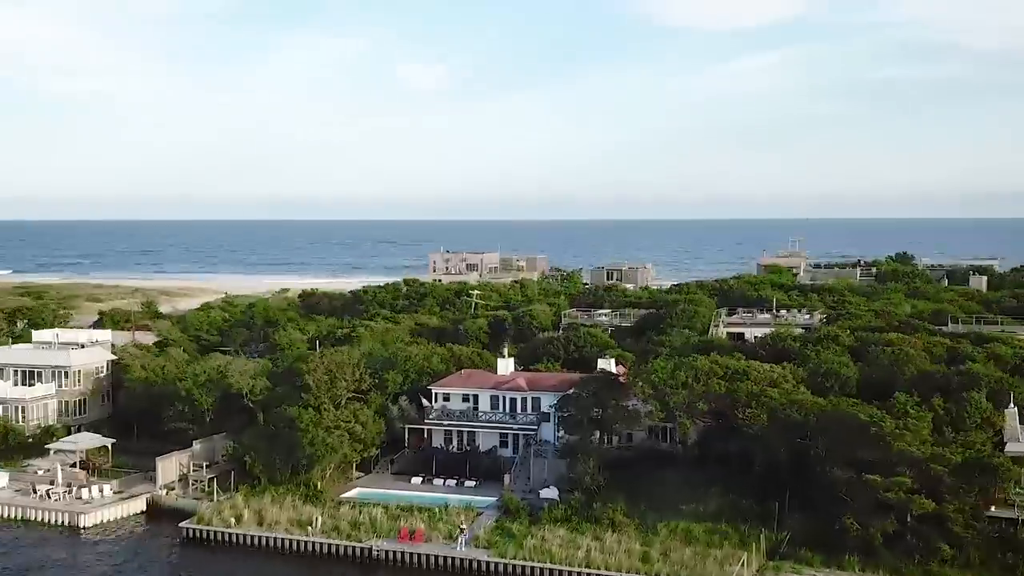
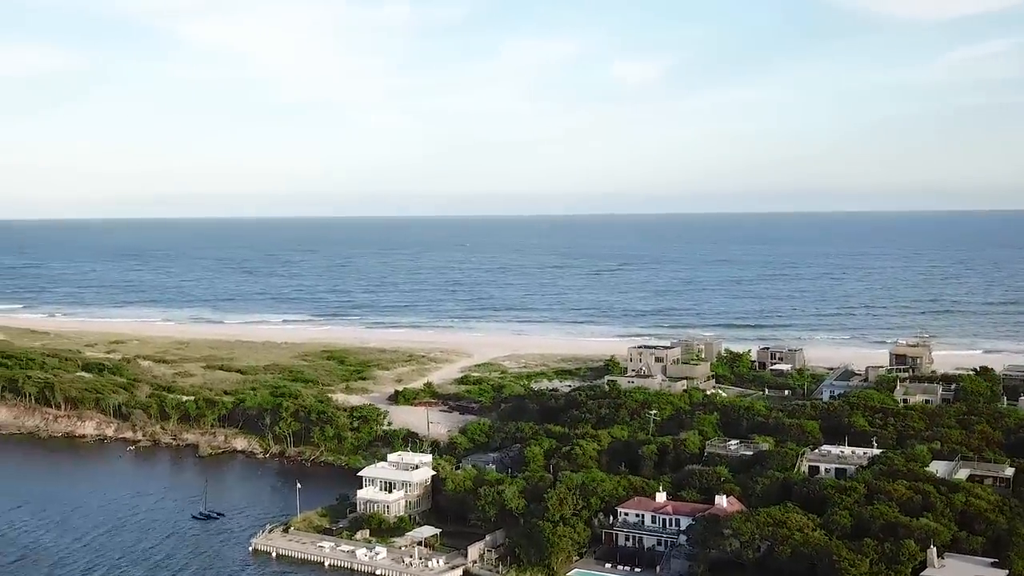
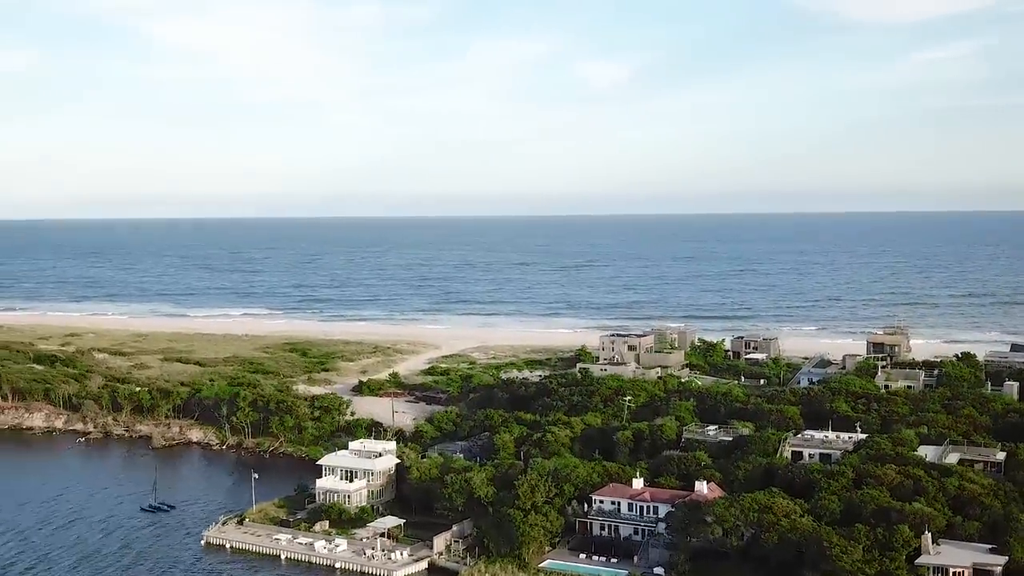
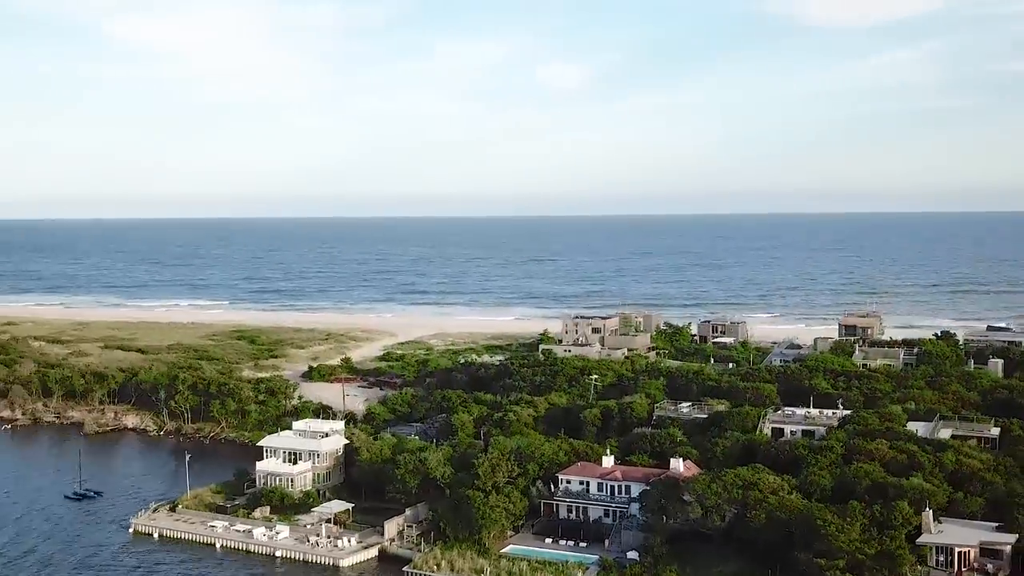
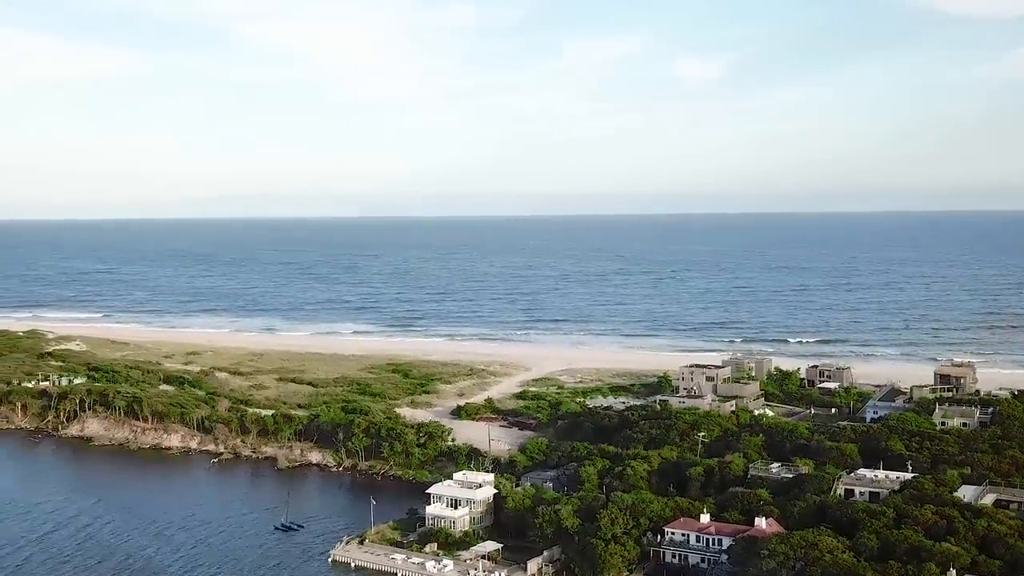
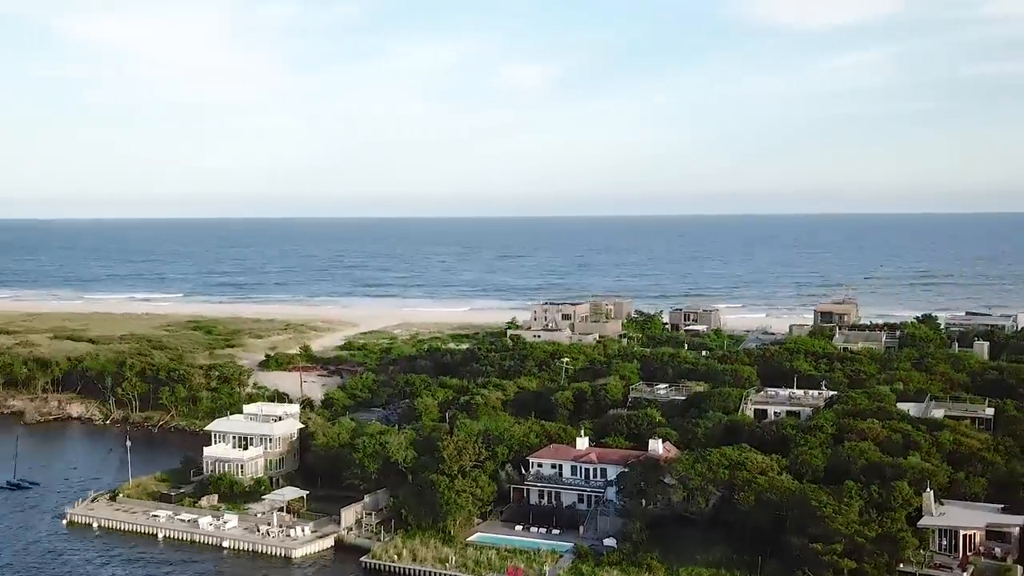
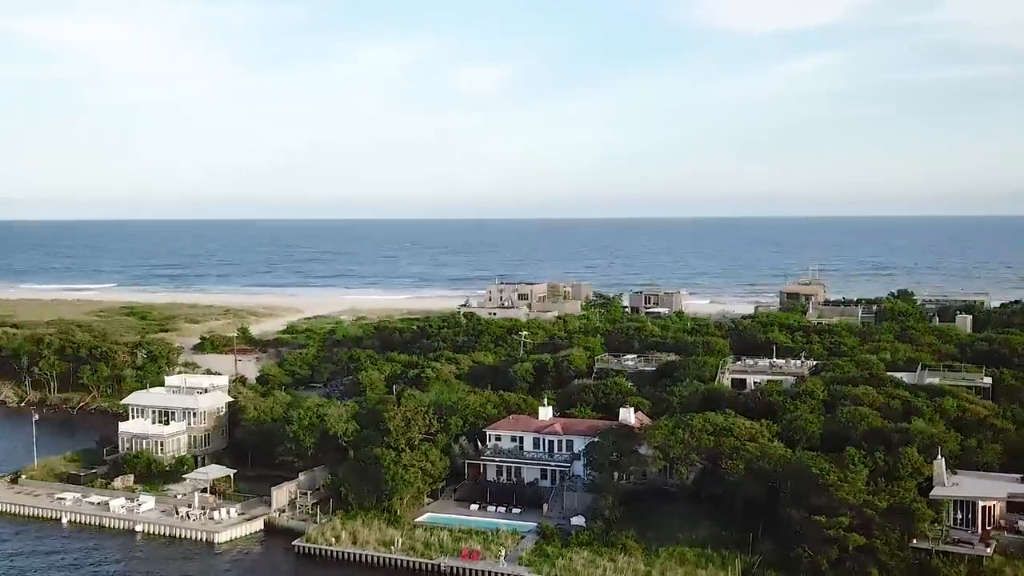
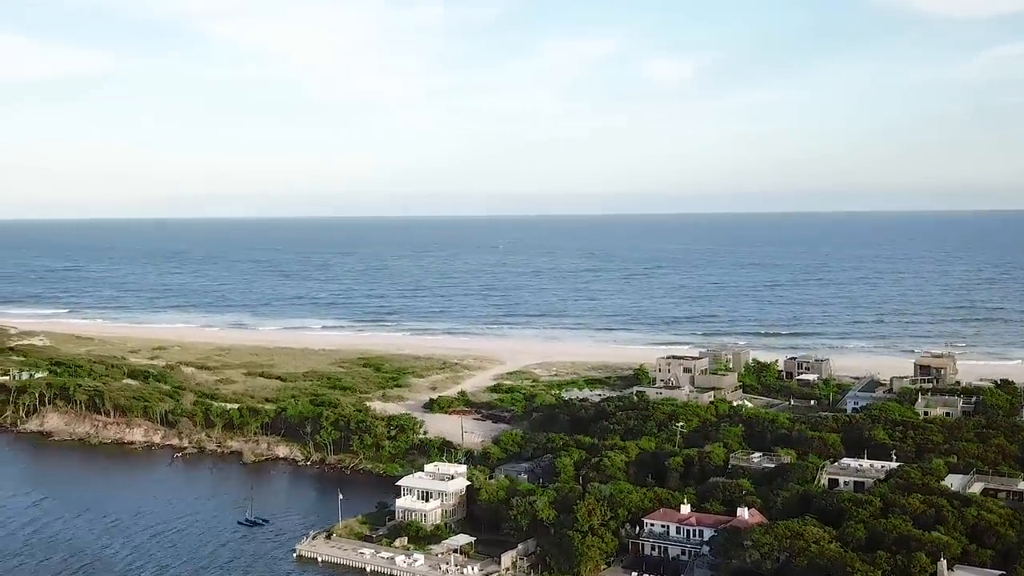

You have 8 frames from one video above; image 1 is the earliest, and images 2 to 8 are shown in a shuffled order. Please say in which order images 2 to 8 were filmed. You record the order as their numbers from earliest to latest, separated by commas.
7, 6, 4, 3, 2, 8, 5
